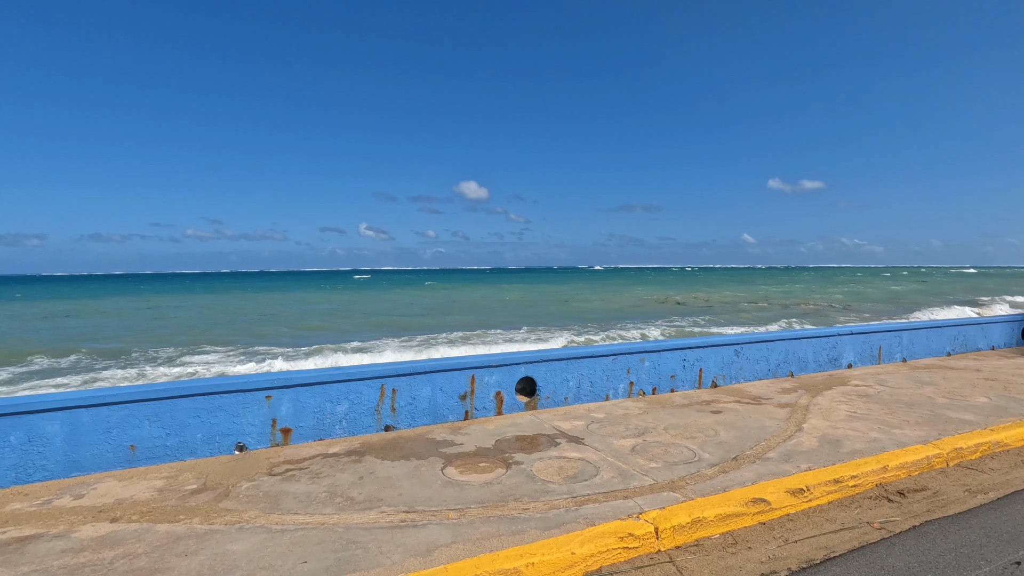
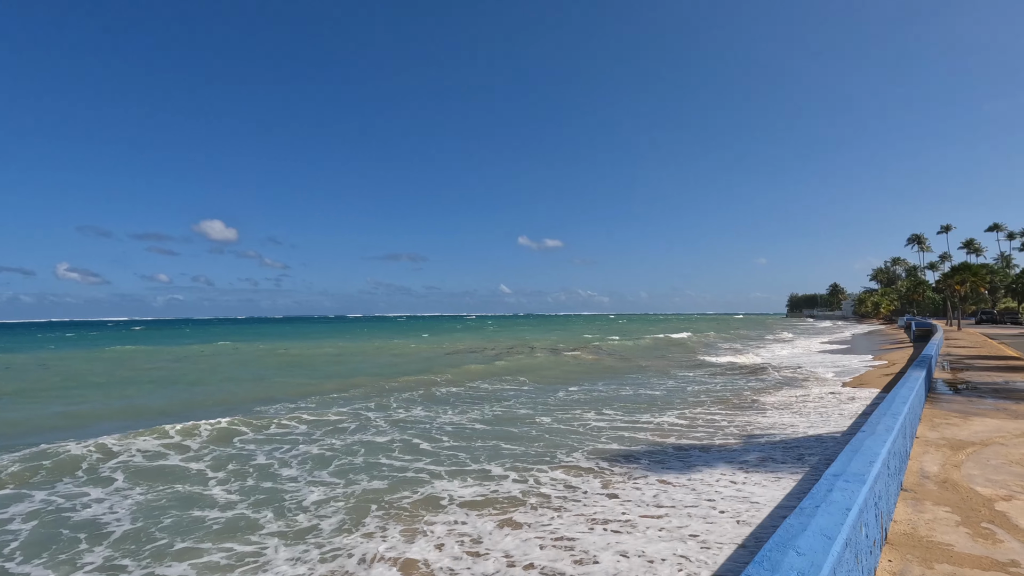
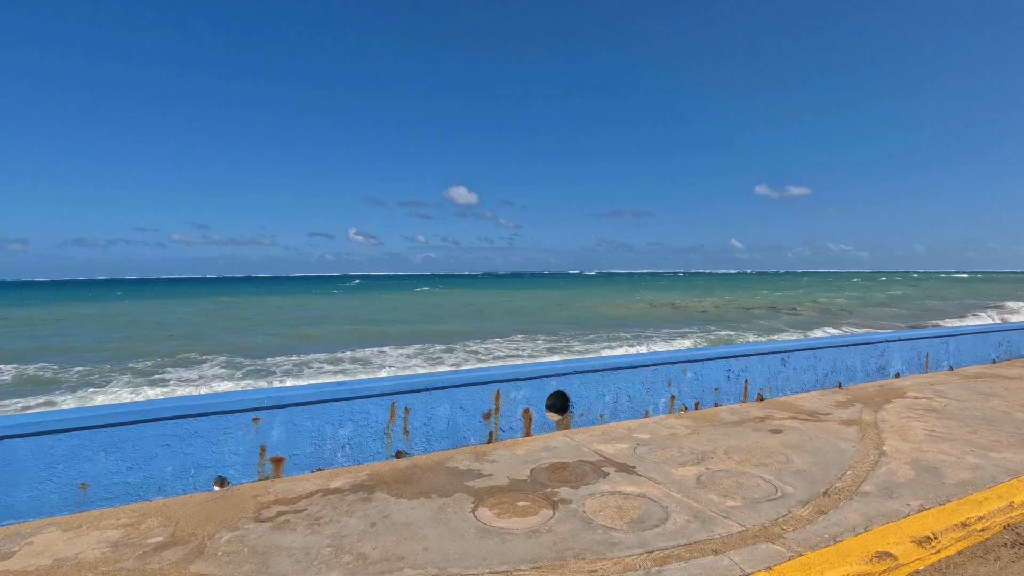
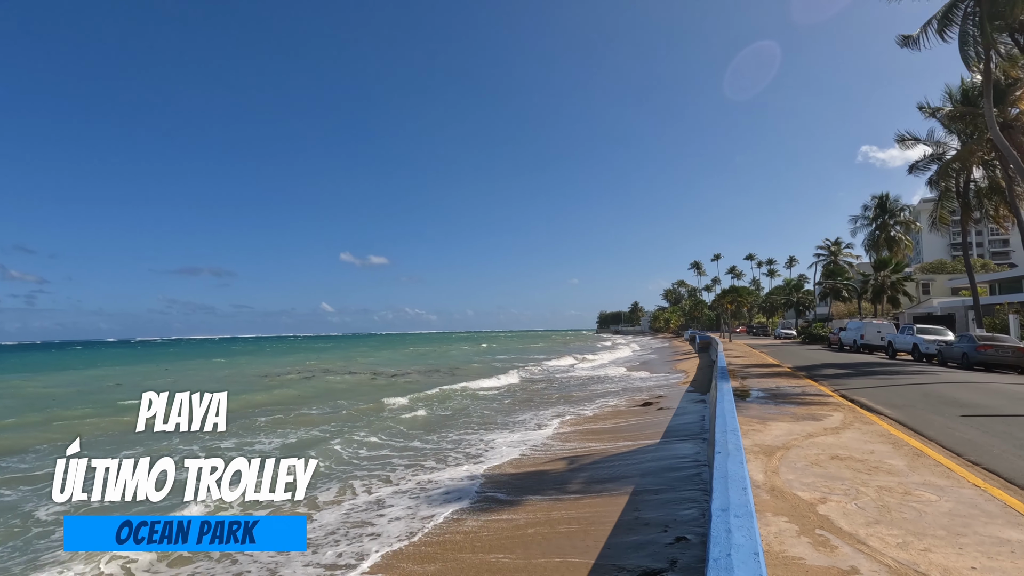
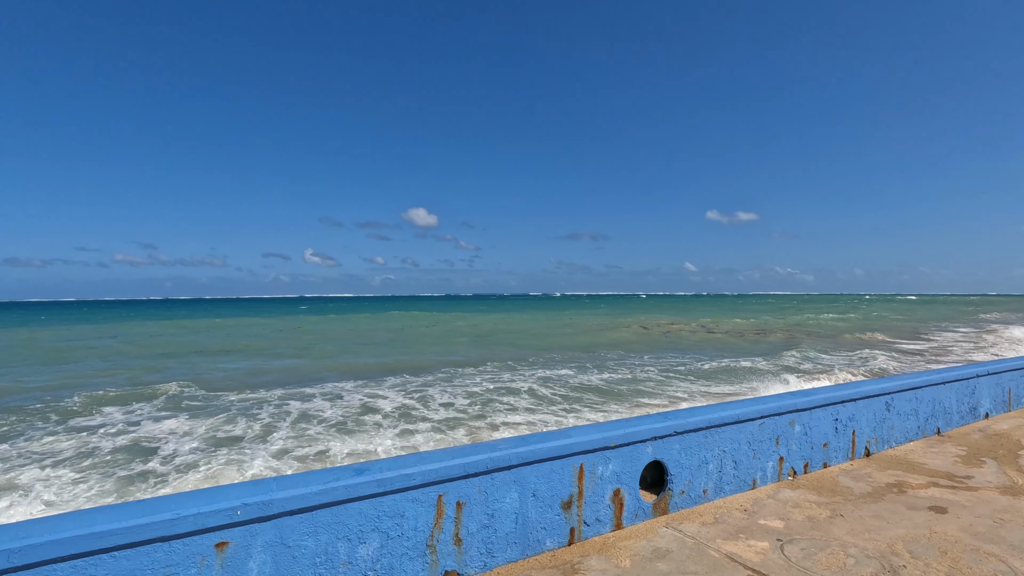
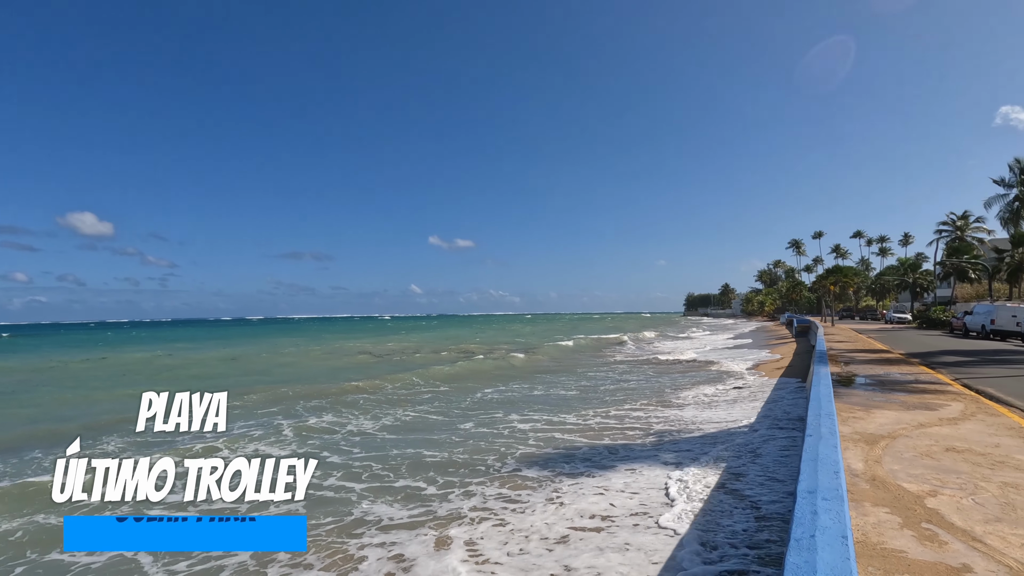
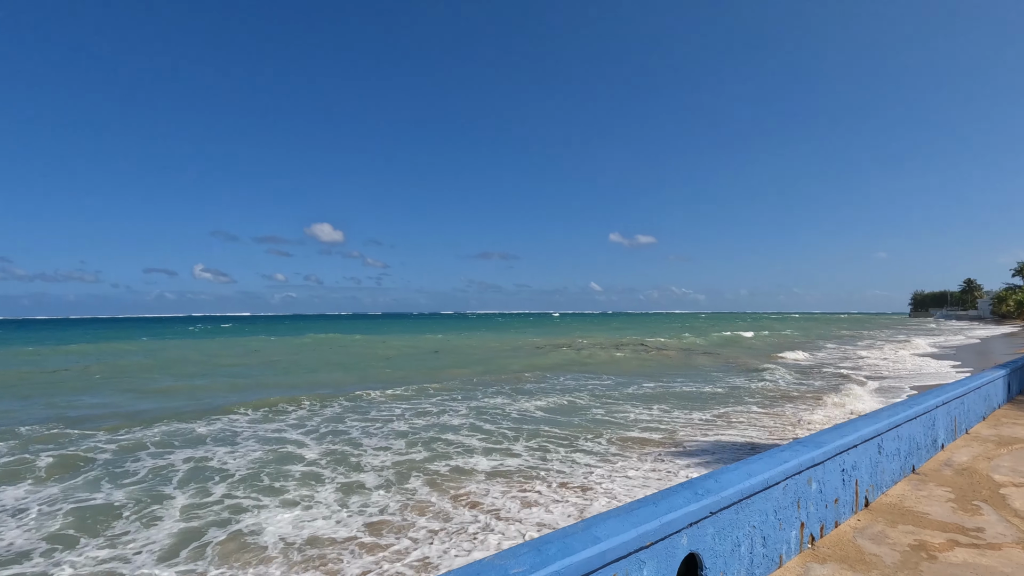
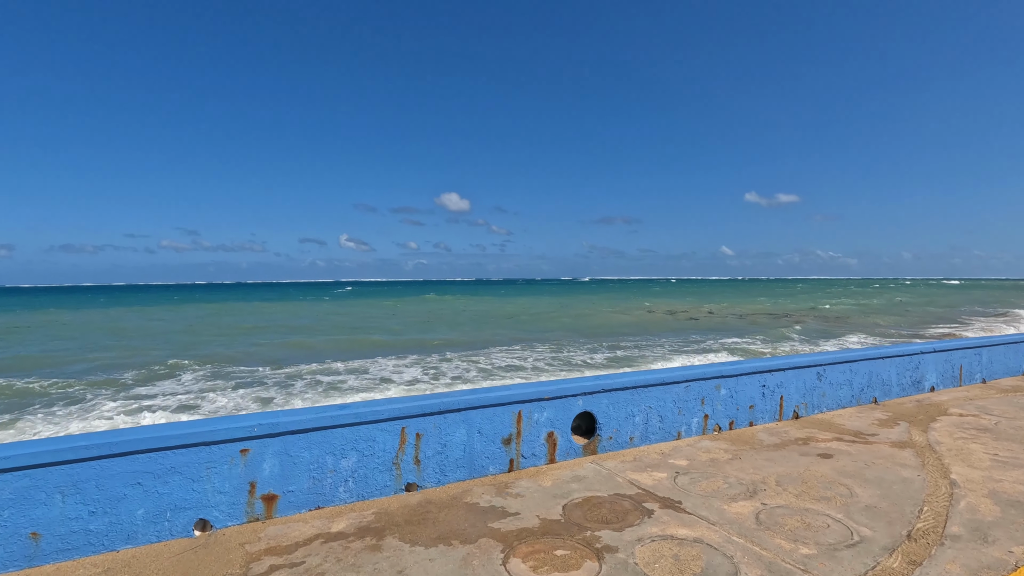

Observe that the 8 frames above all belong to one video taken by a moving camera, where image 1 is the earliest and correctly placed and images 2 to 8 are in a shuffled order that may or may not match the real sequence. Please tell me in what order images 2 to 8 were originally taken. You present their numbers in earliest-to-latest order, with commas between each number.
3, 8, 5, 7, 2, 6, 4
